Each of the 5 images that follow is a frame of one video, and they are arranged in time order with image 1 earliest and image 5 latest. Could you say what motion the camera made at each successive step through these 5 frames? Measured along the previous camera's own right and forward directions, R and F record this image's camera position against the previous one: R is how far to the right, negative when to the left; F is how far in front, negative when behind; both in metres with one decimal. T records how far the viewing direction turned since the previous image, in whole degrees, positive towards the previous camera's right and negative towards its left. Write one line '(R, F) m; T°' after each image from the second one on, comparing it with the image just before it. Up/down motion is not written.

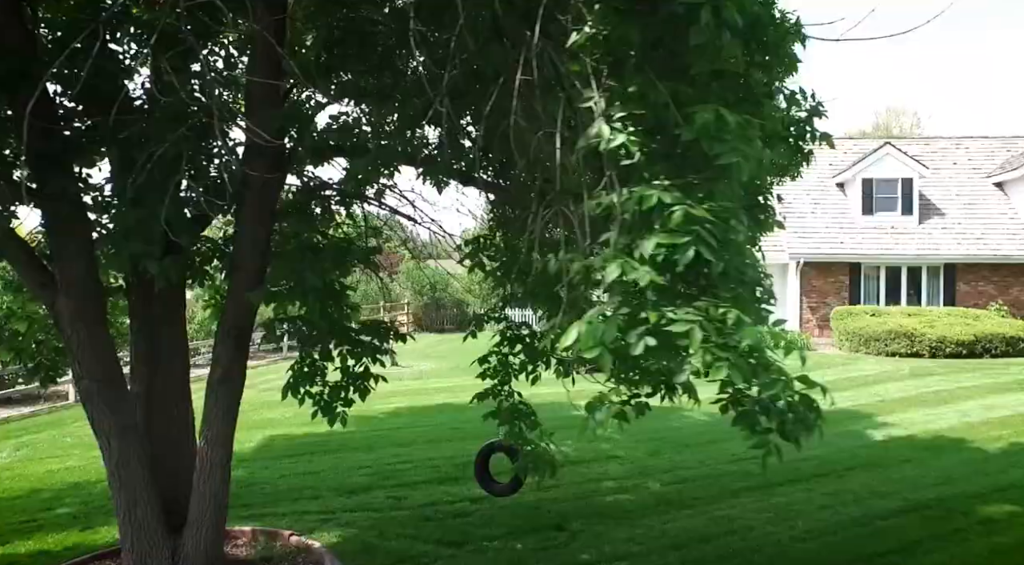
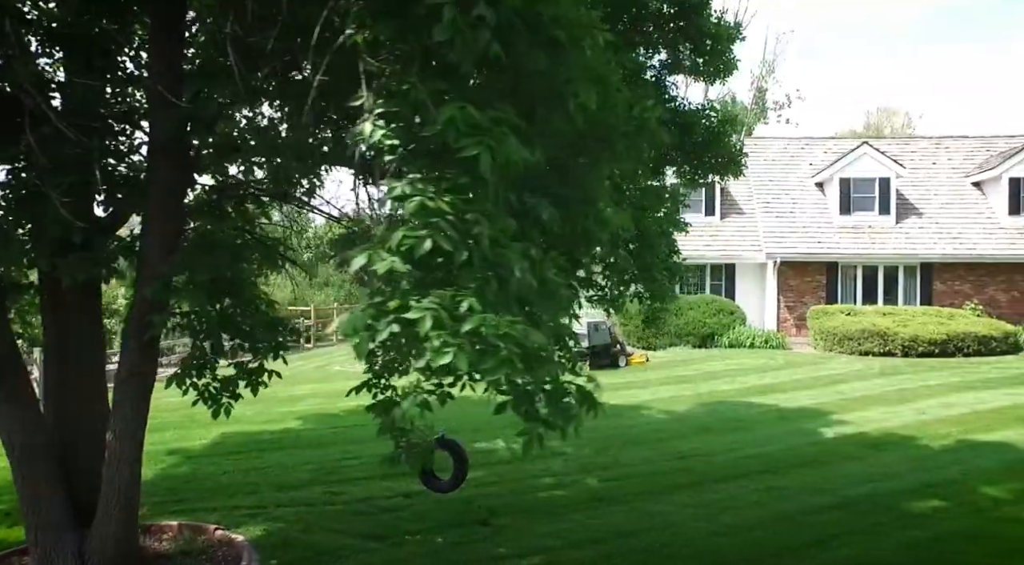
(+0.6, -0.1) m; 0°
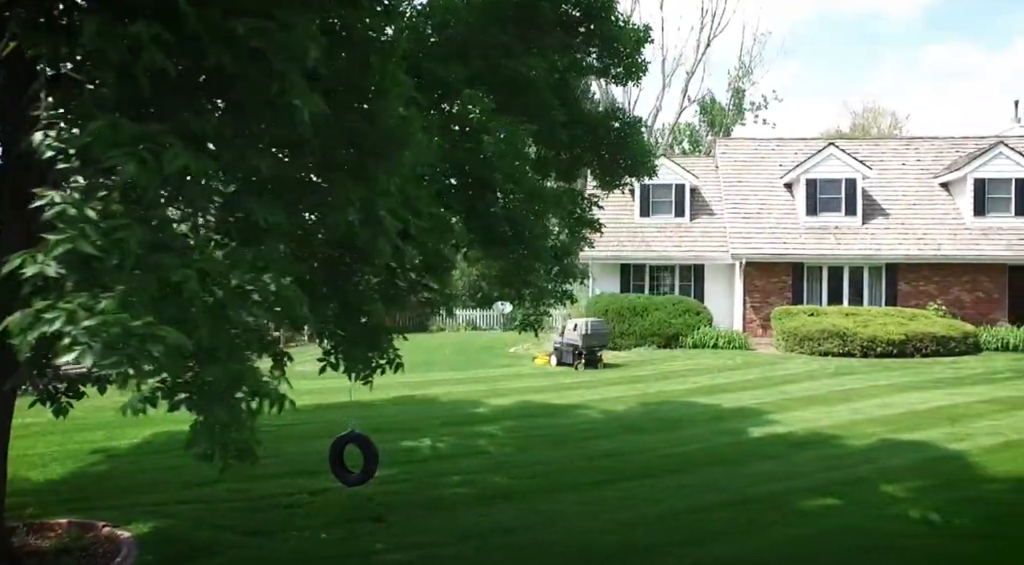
(+1.0, -0.1) m; 0°
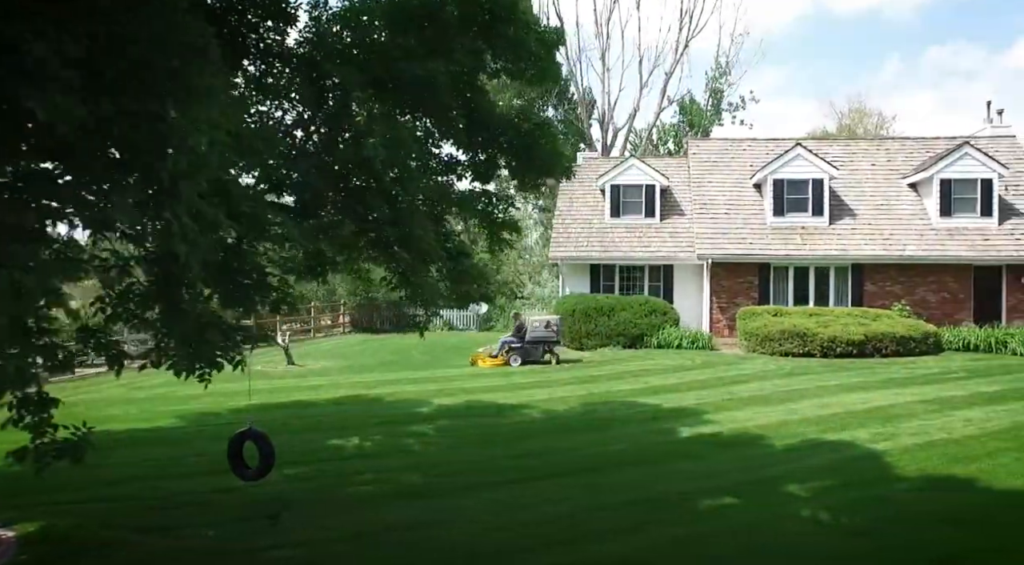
(+1.0, 0.0) m; 0°
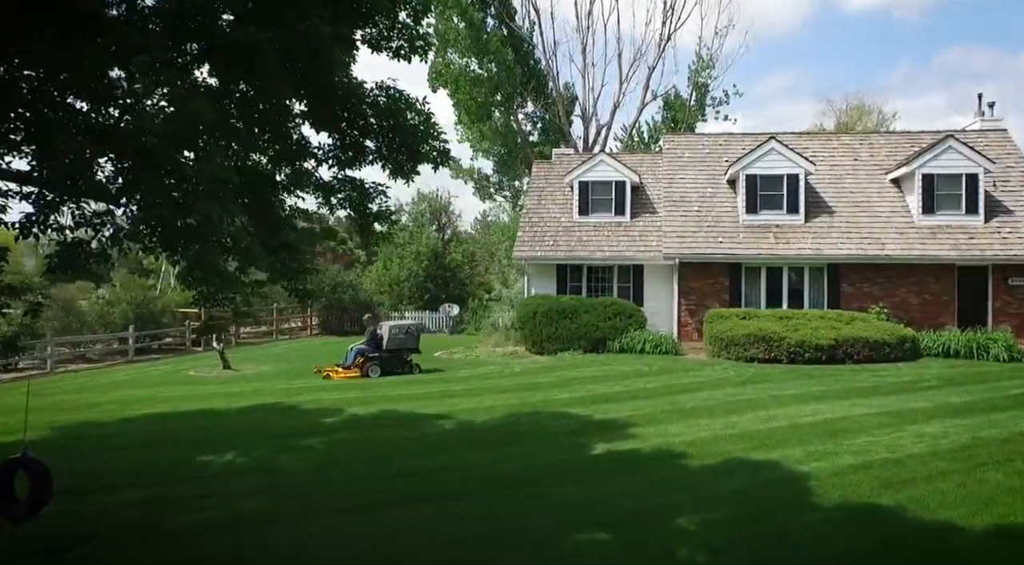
(+1.4, +1.3) m; -1°
